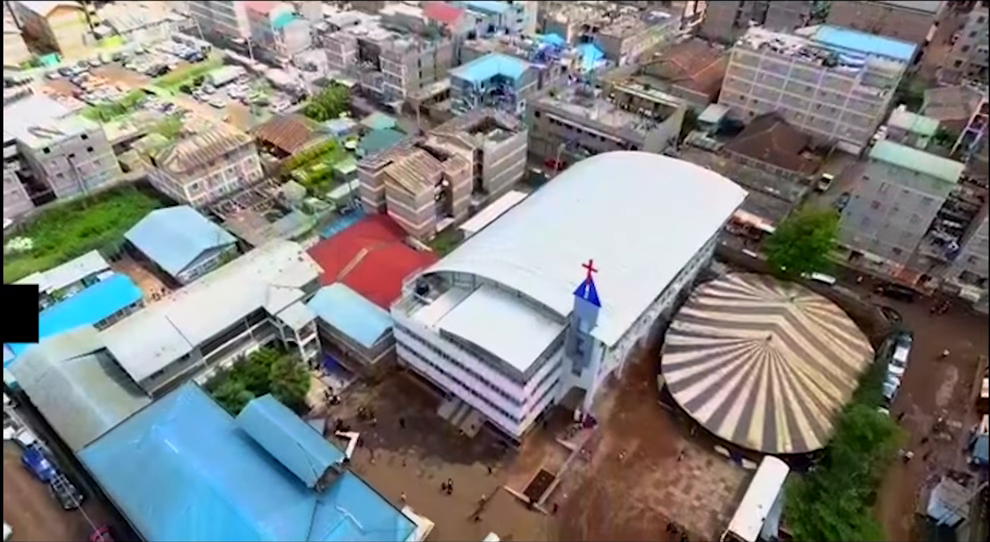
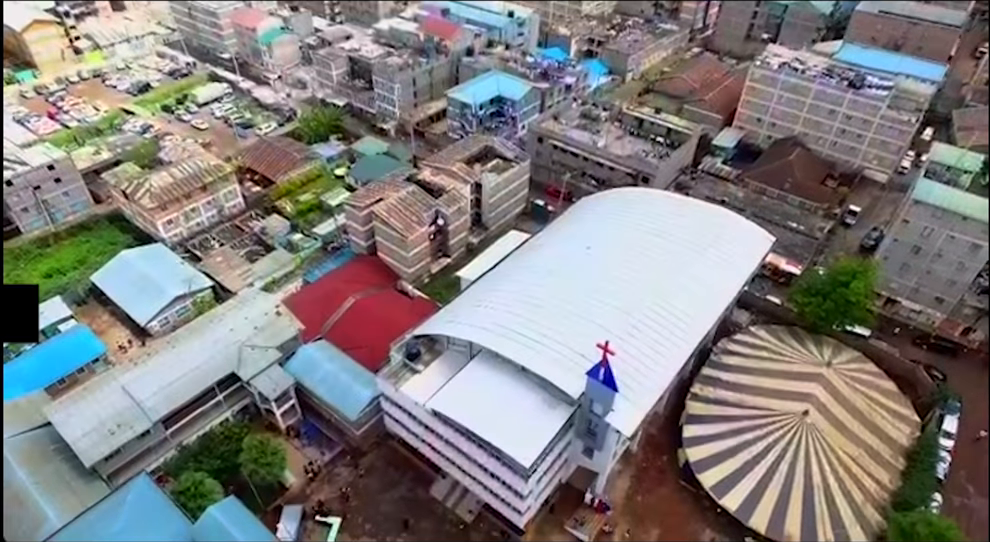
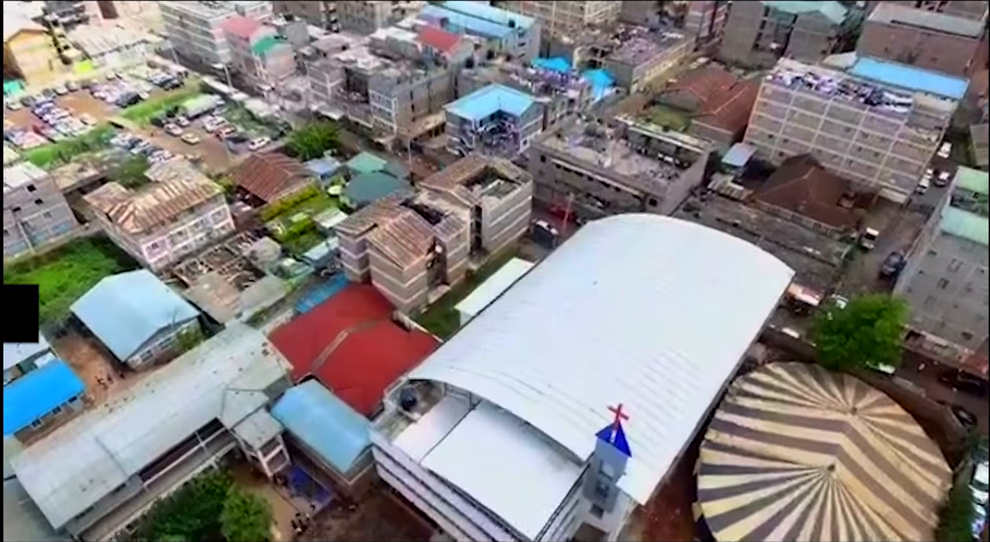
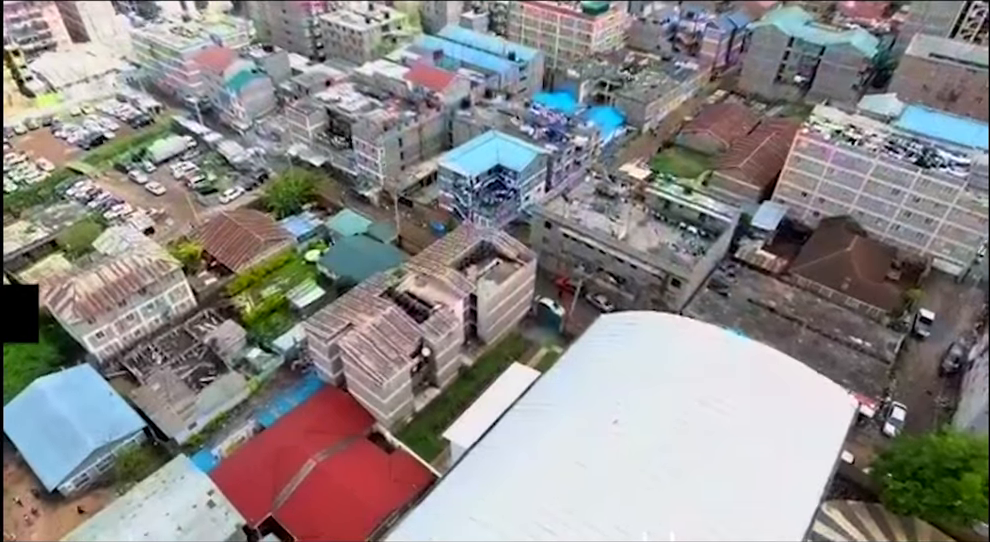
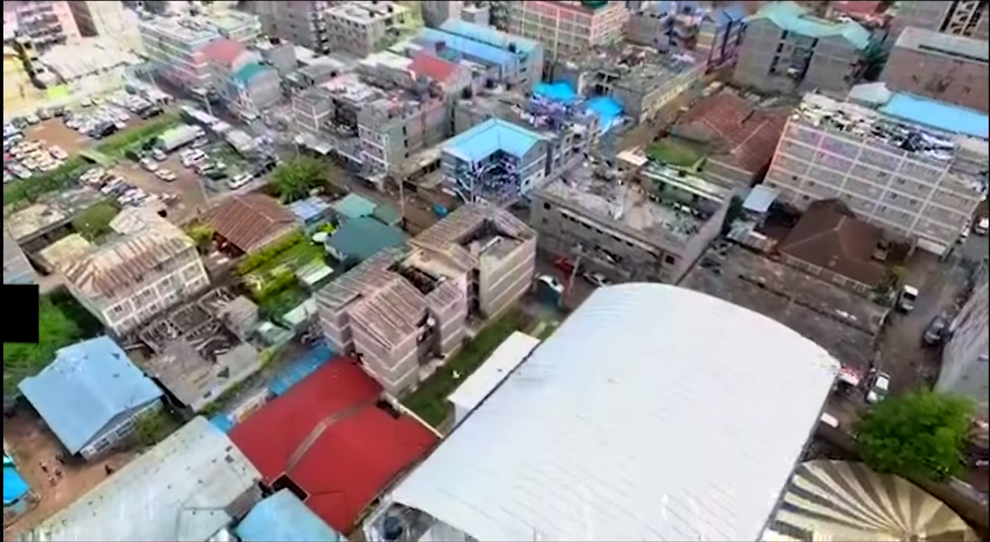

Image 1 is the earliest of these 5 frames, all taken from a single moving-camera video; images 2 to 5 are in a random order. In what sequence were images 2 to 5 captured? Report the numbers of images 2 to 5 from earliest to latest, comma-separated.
2, 3, 5, 4
